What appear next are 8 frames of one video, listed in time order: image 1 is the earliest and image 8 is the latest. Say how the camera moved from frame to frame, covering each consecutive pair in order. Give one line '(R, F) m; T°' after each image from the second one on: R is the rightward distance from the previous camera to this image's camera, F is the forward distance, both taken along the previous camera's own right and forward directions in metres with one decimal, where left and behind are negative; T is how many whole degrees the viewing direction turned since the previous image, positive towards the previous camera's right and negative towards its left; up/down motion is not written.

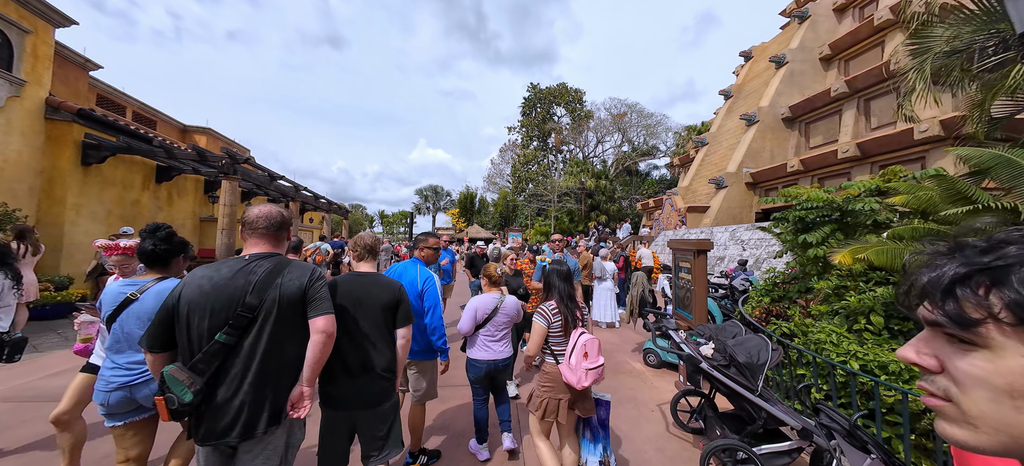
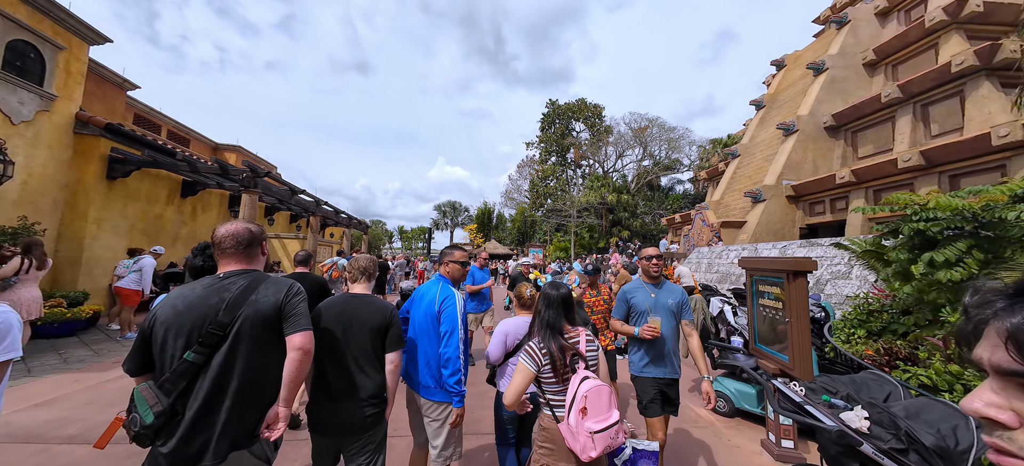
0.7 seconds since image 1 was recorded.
(-0.2, +0.6) m; -3°
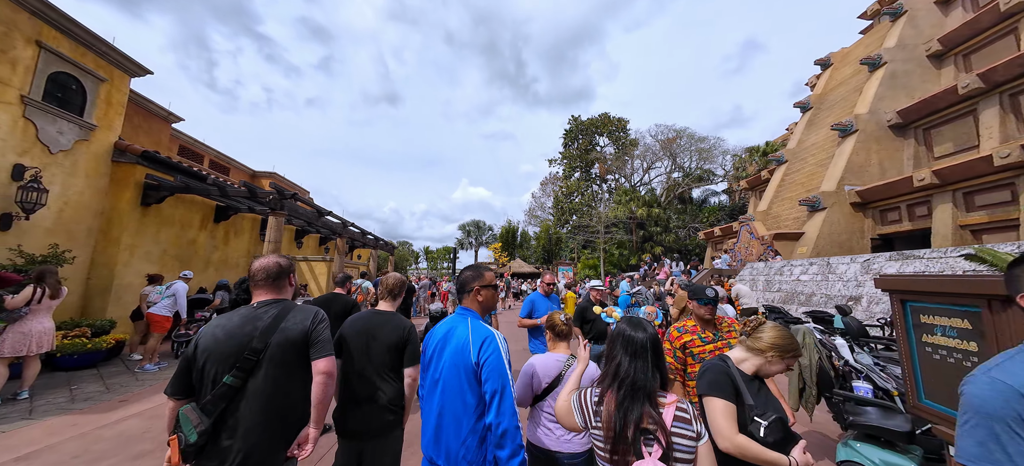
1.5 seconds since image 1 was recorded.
(-0.2, +0.7) m; -4°
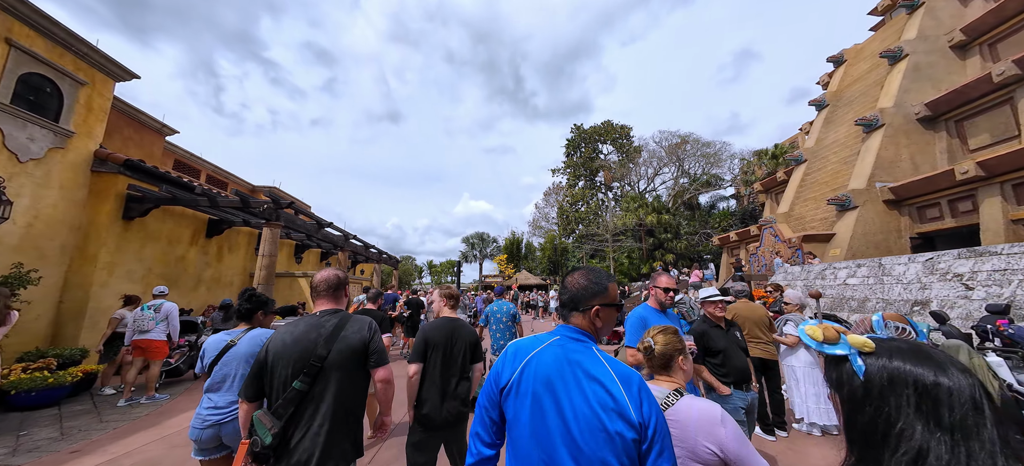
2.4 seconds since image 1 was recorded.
(-0.3, +0.8) m; 0°
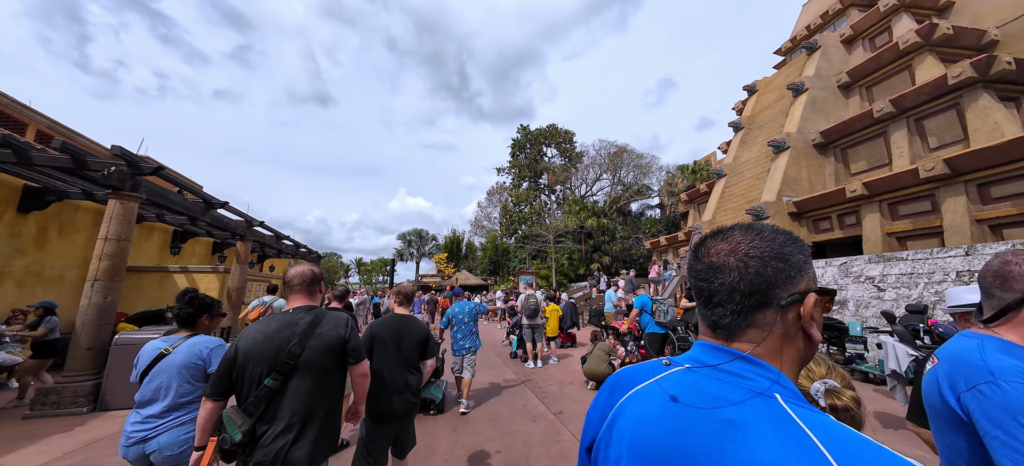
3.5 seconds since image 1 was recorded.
(-0.3, +0.8) m; +11°
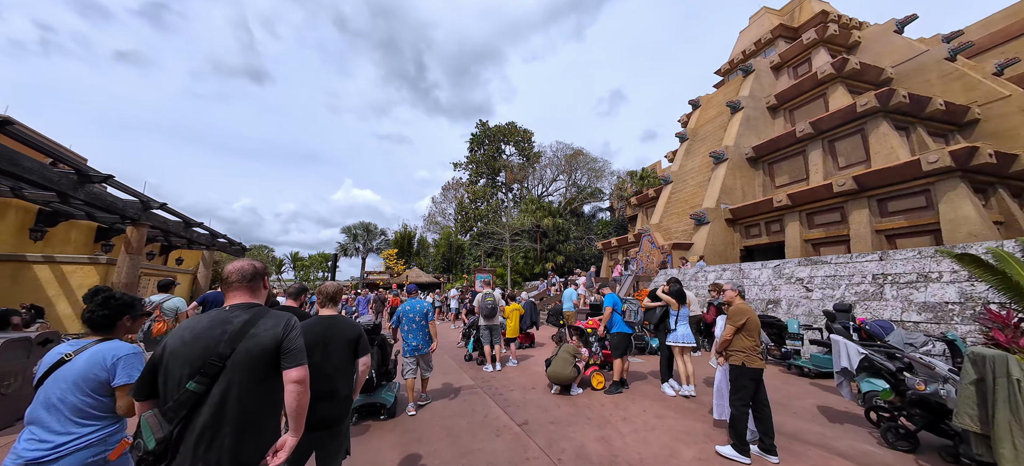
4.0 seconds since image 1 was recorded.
(-0.1, +0.4) m; +8°
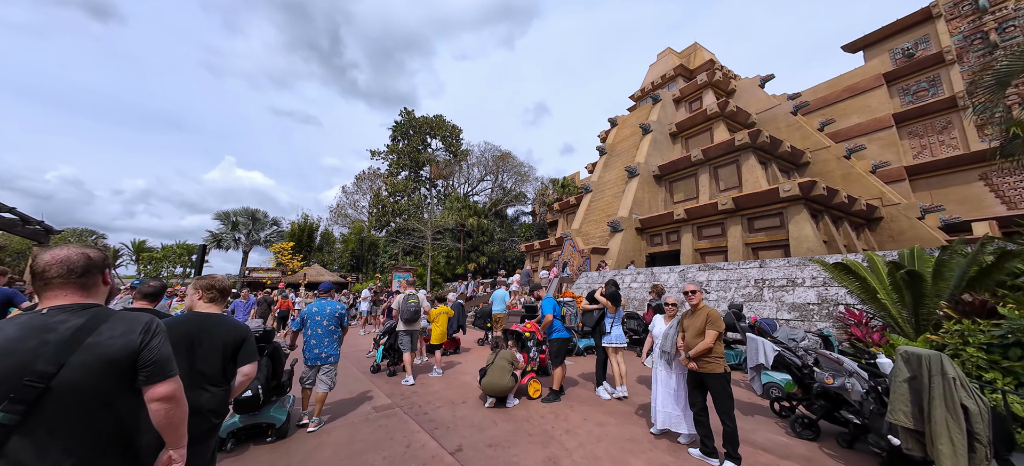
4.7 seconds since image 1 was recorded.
(-0.1, +0.5) m; +13°
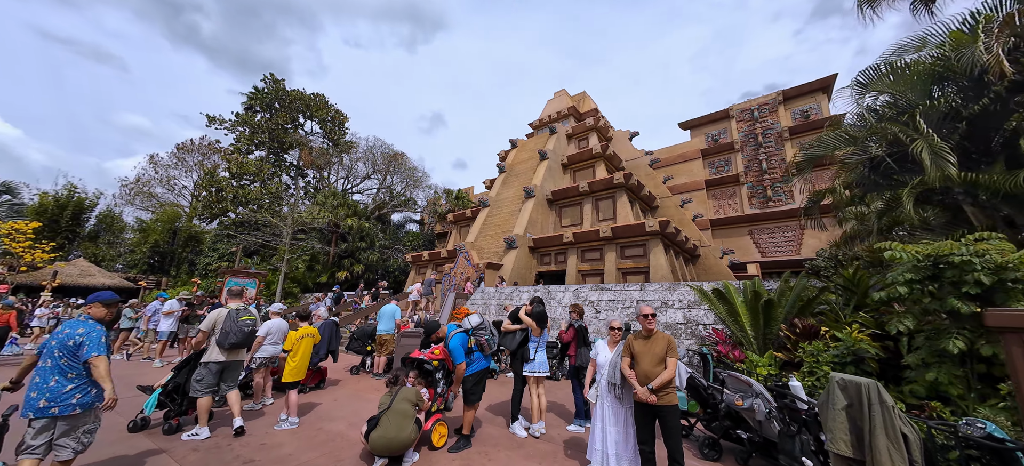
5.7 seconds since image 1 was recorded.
(-0.3, +0.8) m; +19°
